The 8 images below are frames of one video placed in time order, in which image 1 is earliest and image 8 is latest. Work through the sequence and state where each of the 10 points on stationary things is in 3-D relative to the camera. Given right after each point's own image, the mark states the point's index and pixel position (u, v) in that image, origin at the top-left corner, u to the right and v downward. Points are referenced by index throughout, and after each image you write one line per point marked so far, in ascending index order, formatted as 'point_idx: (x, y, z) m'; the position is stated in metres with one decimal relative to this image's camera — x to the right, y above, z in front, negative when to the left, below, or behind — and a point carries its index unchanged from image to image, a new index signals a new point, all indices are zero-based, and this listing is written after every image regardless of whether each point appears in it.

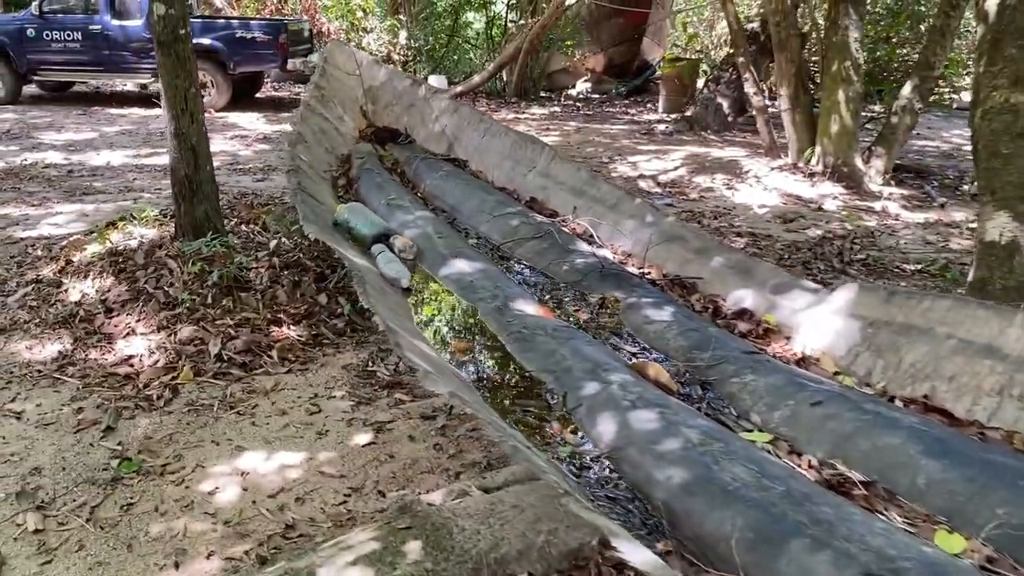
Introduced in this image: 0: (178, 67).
0: (-1.8, +1.2, +4.8) m
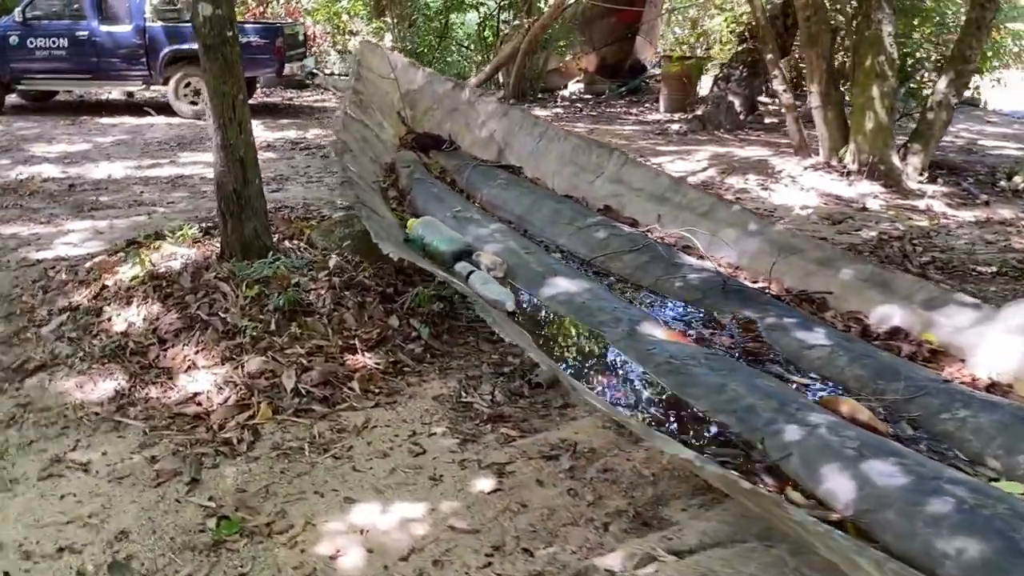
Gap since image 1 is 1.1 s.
0: (-1.4, +1.1, +4.4) m
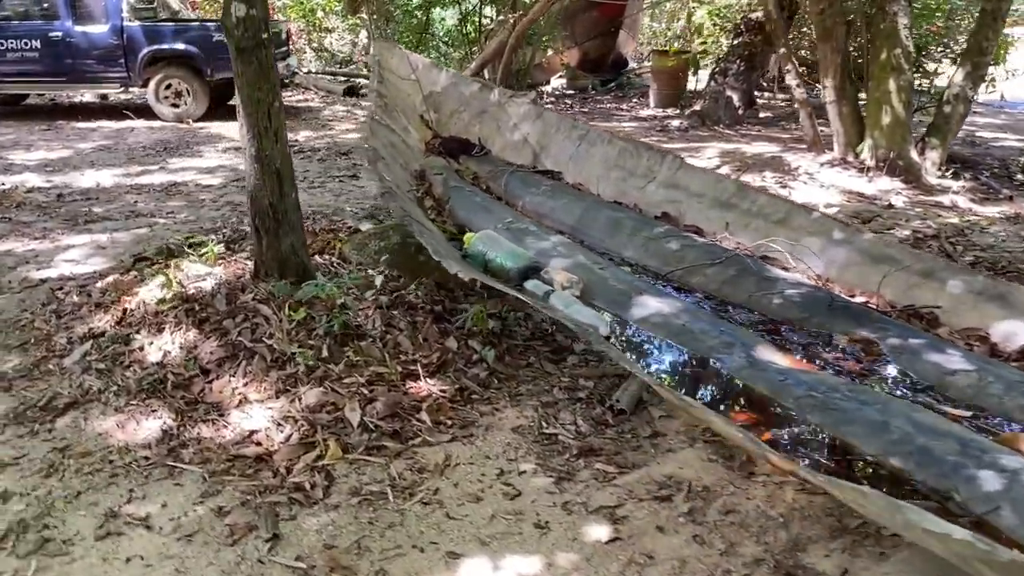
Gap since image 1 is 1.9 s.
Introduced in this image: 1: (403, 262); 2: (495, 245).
0: (-1.1, +0.9, +4.0) m
1: (-0.6, +0.1, +4.8) m
2: (-0.1, +0.2, +3.9) m
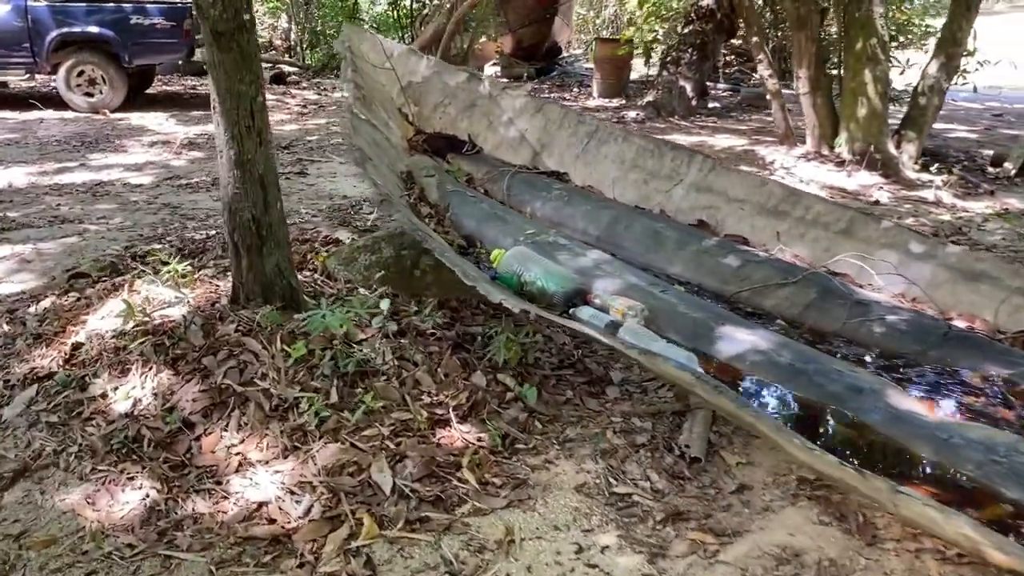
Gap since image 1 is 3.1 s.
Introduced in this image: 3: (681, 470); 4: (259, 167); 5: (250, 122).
0: (-1.0, +0.8, +3.4) m
1: (-0.5, 0.0, +4.2) m
2: (+0.1, +0.1, +3.3) m
3: (+0.5, -0.6, +2.9) m
4: (-1.0, +0.5, +3.5) m
5: (-1.0, +0.6, +3.5) m
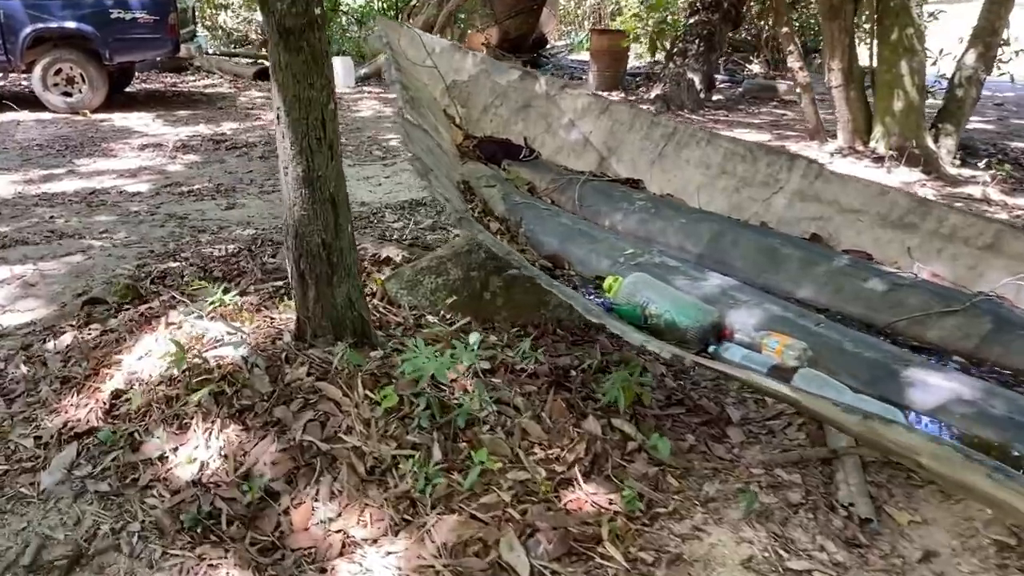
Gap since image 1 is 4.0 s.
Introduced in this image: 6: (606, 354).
0: (-0.6, +0.7, +2.9) m
1: (-0.2, -0.1, +3.7) m
2: (+0.5, 0.0, +2.9) m
3: (+1.0, -0.7, +2.5) m
4: (-0.6, +0.3, +3.0) m
5: (-0.6, +0.5, +3.0) m
6: (+0.4, -0.3, +3.7) m
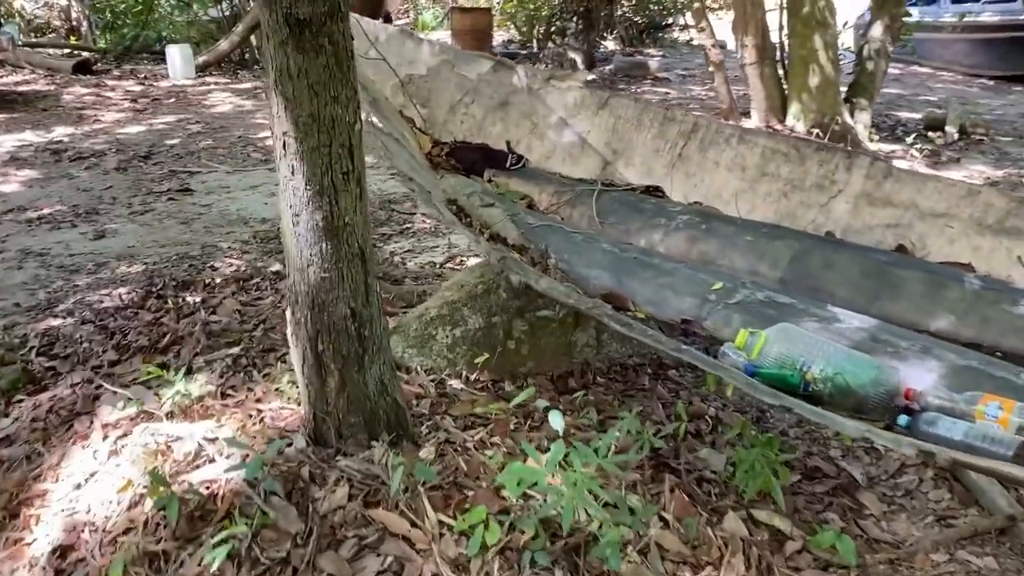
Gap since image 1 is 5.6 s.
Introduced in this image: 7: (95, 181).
0: (-0.4, +0.5, +2.0) m
1: (0.0, -0.2, +3.0) m
2: (+0.7, -0.1, +2.3) m
3: (+1.3, -0.8, +2.0) m
4: (-0.4, +0.1, +2.2) m
5: (-0.4, +0.3, +2.1) m
6: (+0.5, -0.4, +3.0) m
7: (-3.0, +0.8, +6.6) m
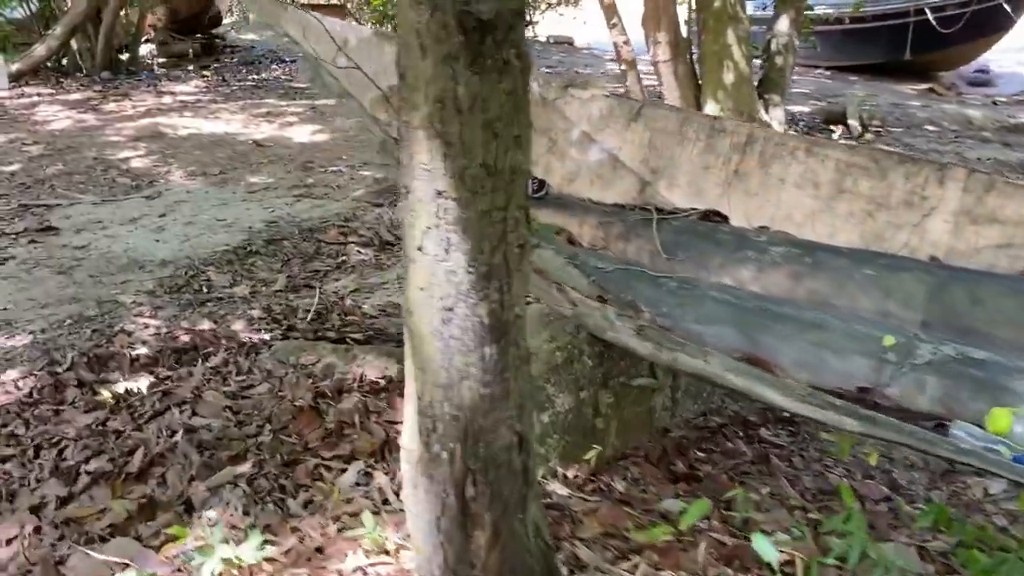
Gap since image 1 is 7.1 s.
0: (0.0, +0.3, +1.4) m
1: (+0.2, -0.4, +2.4) m
2: (+1.1, -0.3, +1.8) m
3: (+1.8, -0.9, +1.7) m
4: (0.0, -0.1, +1.5) m
5: (0.0, +0.1, +1.5) m
6: (+0.8, -0.6, +2.5) m
7: (-3.5, +0.4, +5.3) m
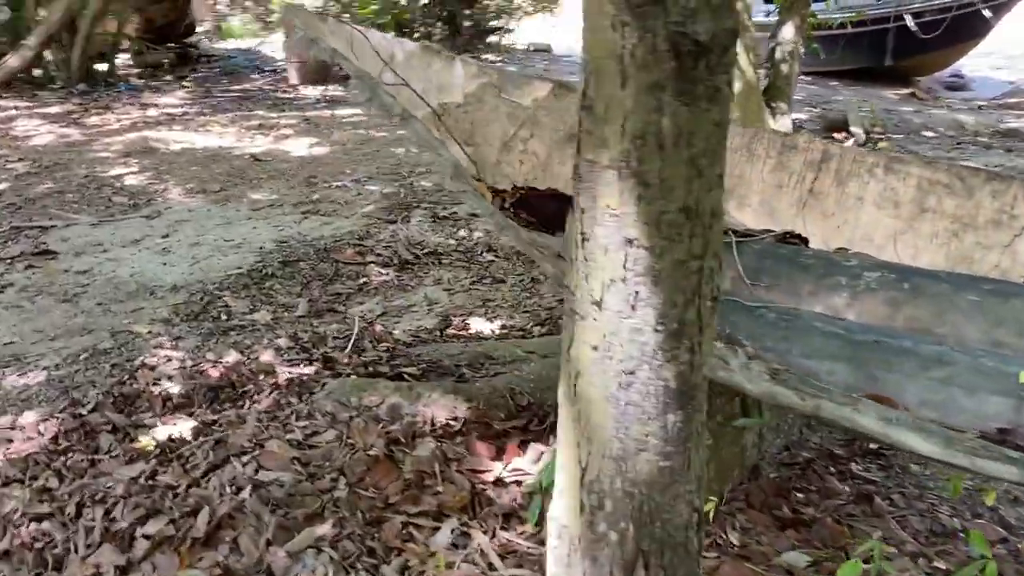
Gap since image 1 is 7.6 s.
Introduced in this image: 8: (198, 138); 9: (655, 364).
0: (+0.3, +0.2, +1.2) m
1: (+0.5, -0.5, +2.2) m
2: (+1.4, -0.3, +1.7) m
3: (+2.1, -0.9, +1.6) m
4: (+0.3, -0.2, +1.3) m
5: (+0.3, 0.0, +1.3) m
6: (+1.1, -0.6, +2.3) m
7: (-3.3, +0.2, +5.0) m
8: (-2.7, +1.3, +7.6) m
9: (+0.2, -0.1, +1.2) m
